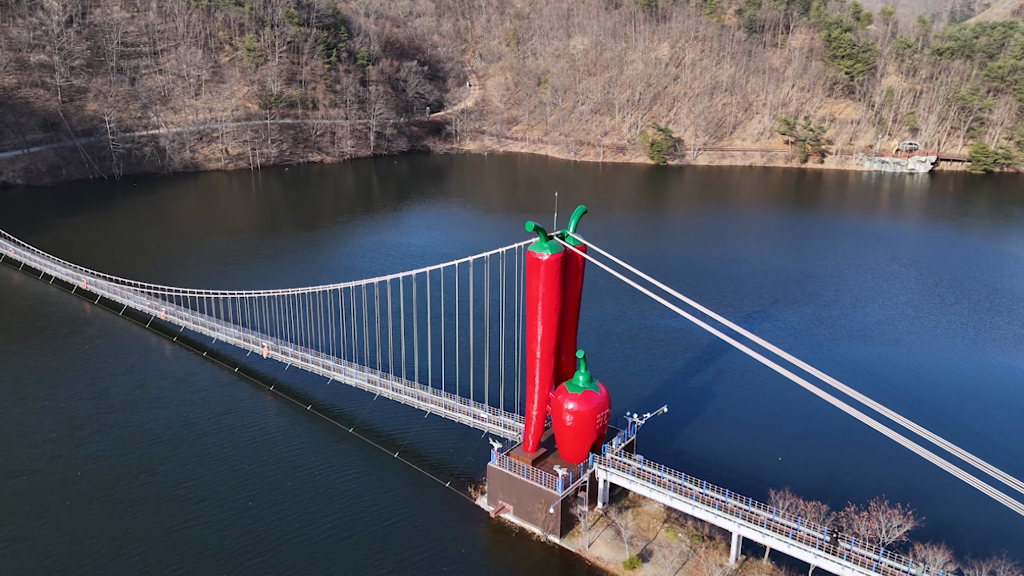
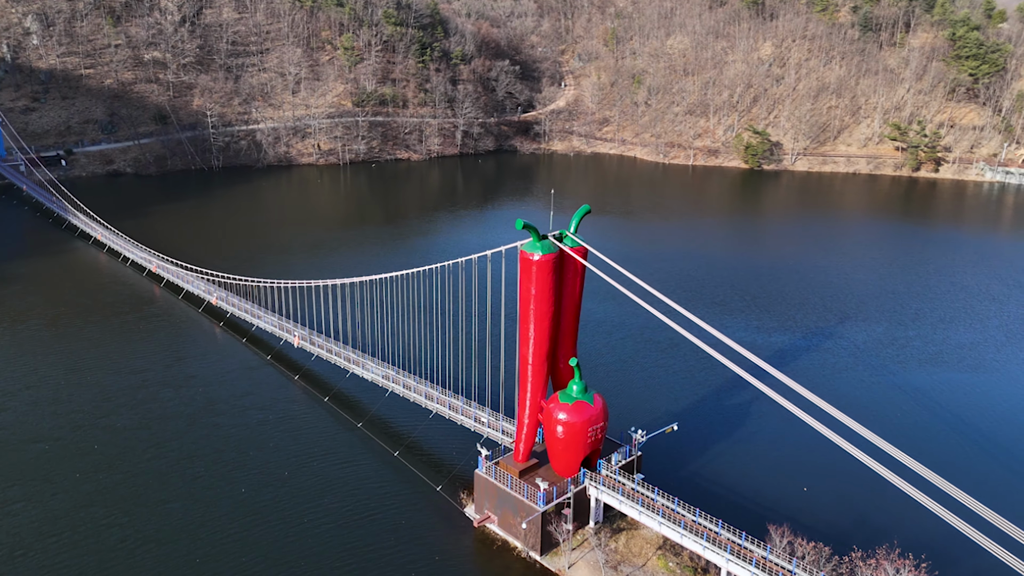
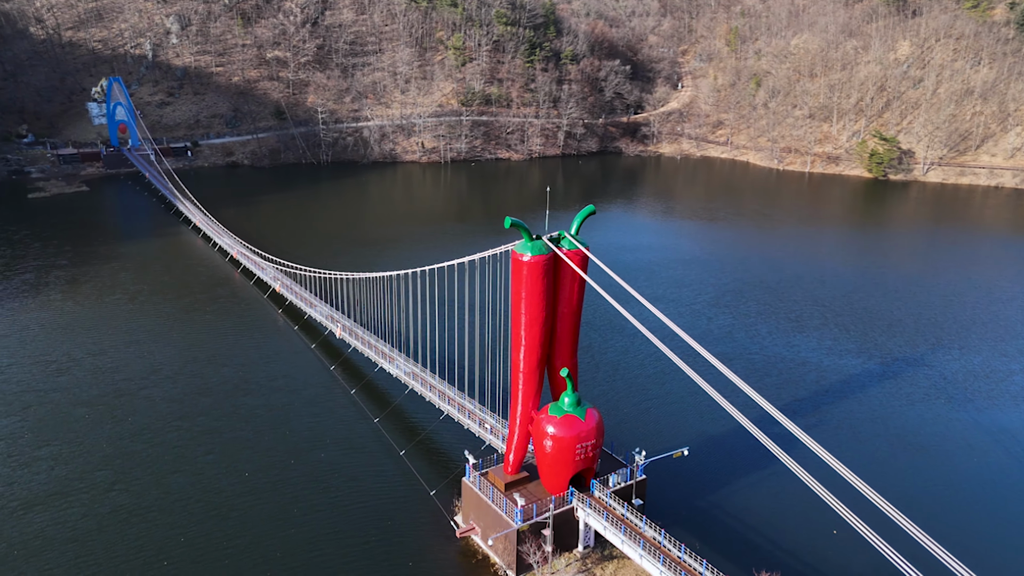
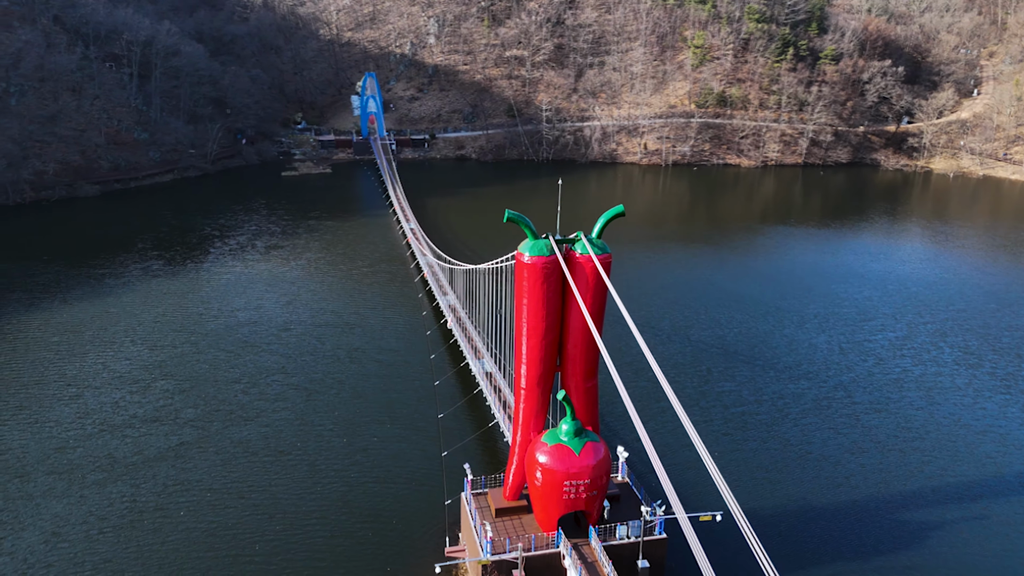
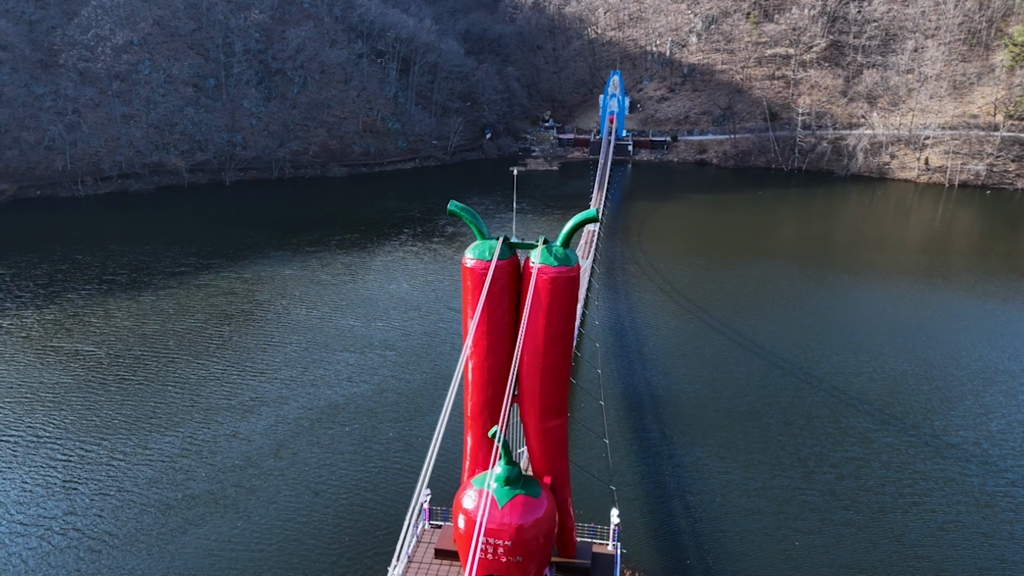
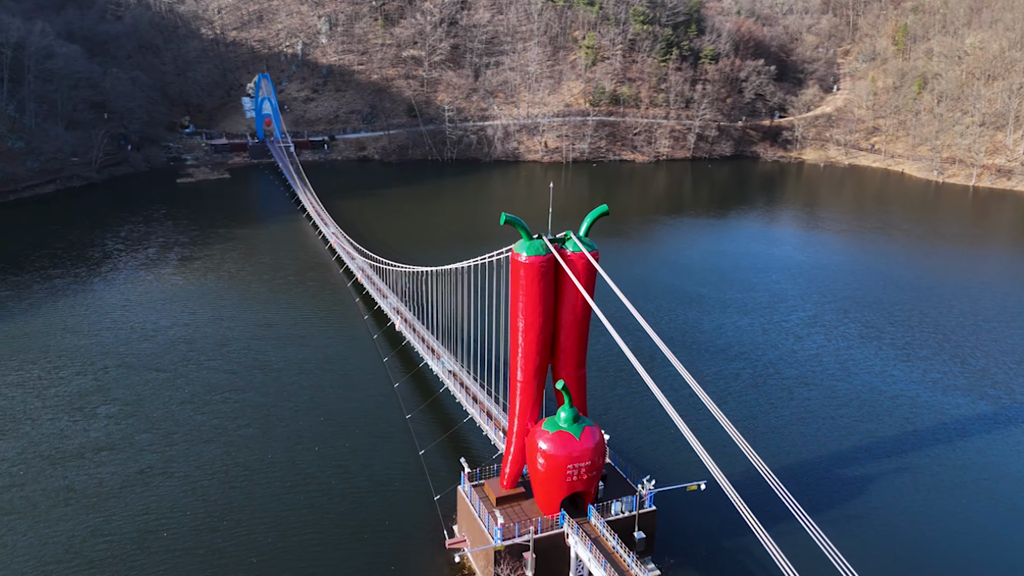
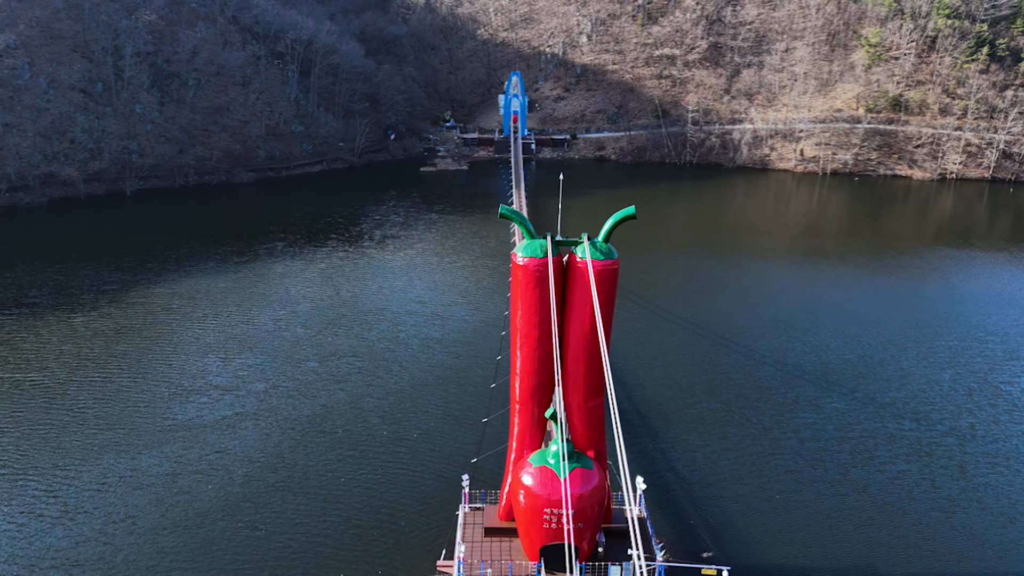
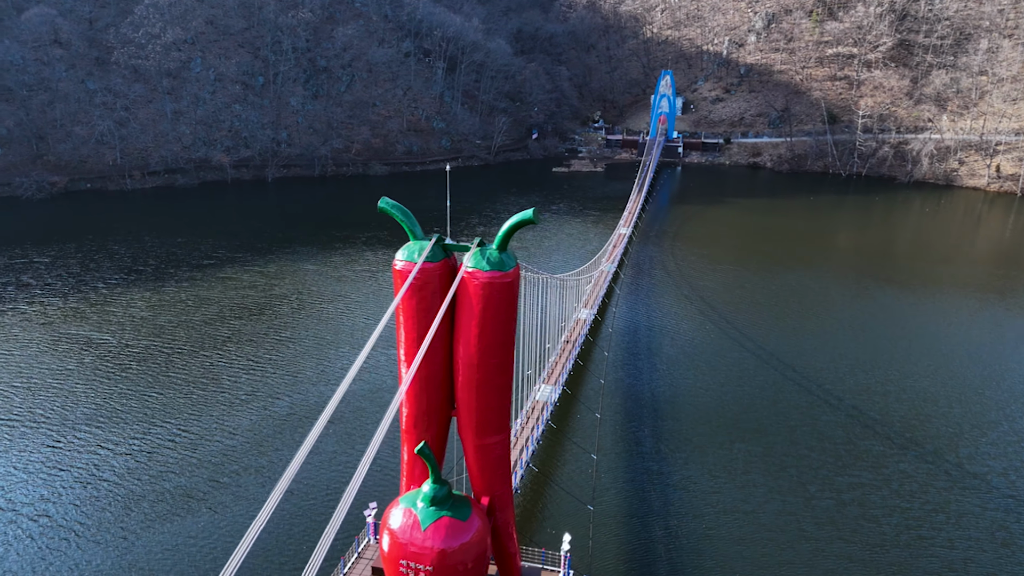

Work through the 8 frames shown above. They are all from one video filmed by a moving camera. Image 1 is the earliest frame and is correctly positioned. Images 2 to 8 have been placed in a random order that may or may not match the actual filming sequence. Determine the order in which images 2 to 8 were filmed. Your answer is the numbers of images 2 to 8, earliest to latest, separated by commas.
2, 3, 6, 4, 7, 5, 8
